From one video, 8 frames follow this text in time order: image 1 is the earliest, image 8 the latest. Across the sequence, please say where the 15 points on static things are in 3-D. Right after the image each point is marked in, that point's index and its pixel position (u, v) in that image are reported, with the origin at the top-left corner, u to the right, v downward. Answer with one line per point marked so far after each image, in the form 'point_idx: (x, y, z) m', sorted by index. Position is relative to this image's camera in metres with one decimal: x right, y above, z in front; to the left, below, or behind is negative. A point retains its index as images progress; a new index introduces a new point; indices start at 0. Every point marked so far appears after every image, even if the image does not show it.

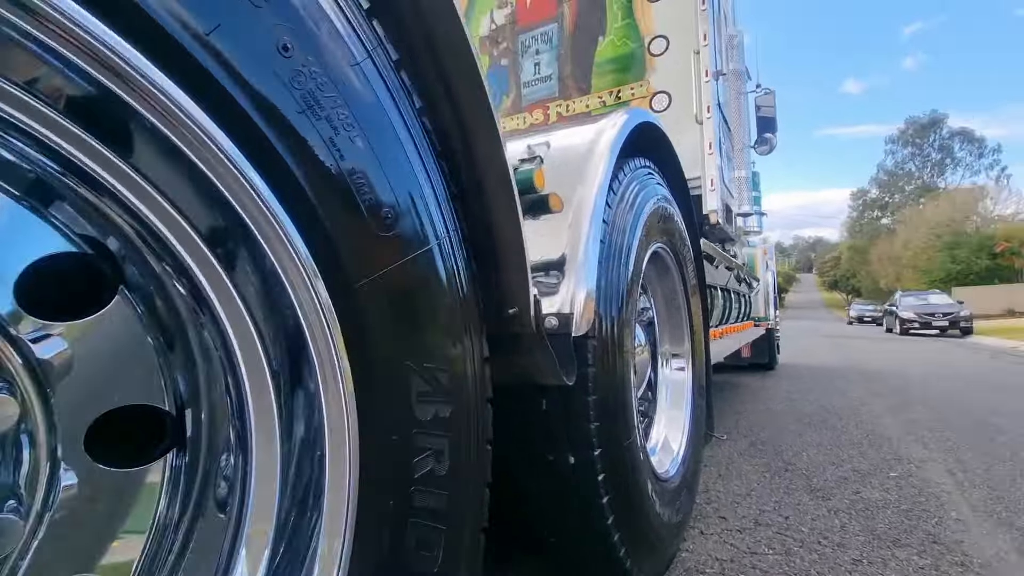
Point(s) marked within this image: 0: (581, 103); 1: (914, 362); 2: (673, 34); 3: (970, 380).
0: (+0.7, +1.7, +4.6) m
1: (+8.2, -1.6, +10.0) m
2: (+1.4, +2.2, +4.2) m
3: (+6.9, -1.5, +7.3) m
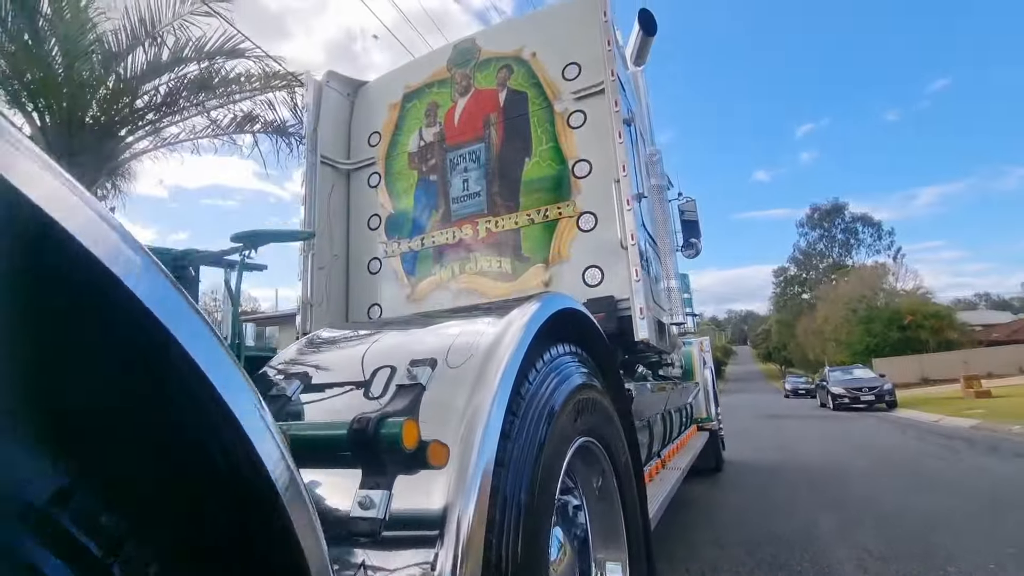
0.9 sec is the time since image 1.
0: (0.0, +0.6, +4.5) m
1: (+7.0, -3.3, +10.1) m
2: (+0.7, +1.2, +4.3) m
3: (+6.0, -2.8, +7.4) m
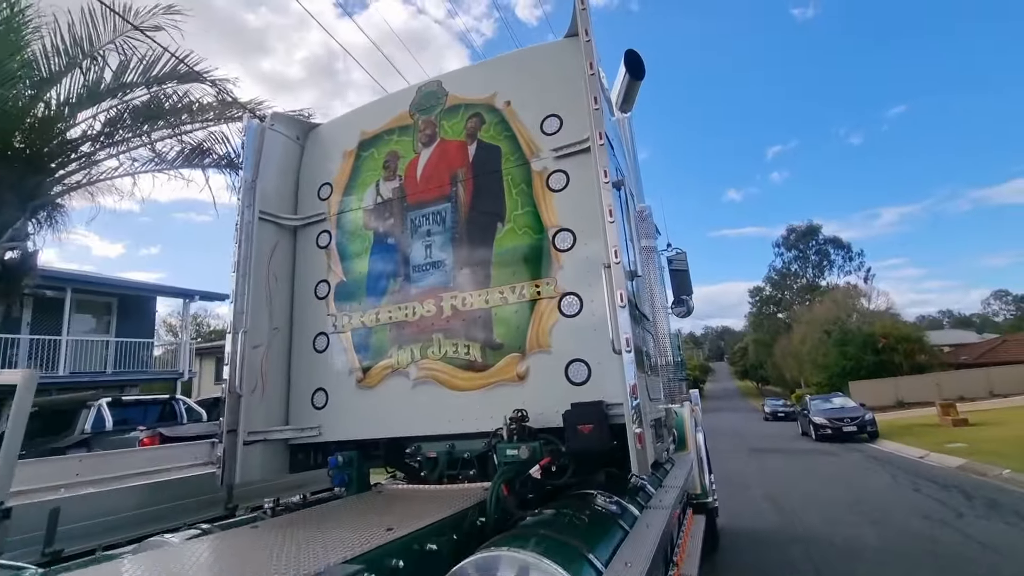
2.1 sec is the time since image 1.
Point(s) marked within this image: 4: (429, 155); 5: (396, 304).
0: (-0.2, -0.1, +3.8) m
1: (+6.5, -4.2, +9.6) m
2: (+0.5, +0.5, +3.7) m
3: (+5.6, -3.6, +6.9) m
4: (-0.7, +1.2, +4.3) m
5: (-1.0, -0.1, +4.1) m
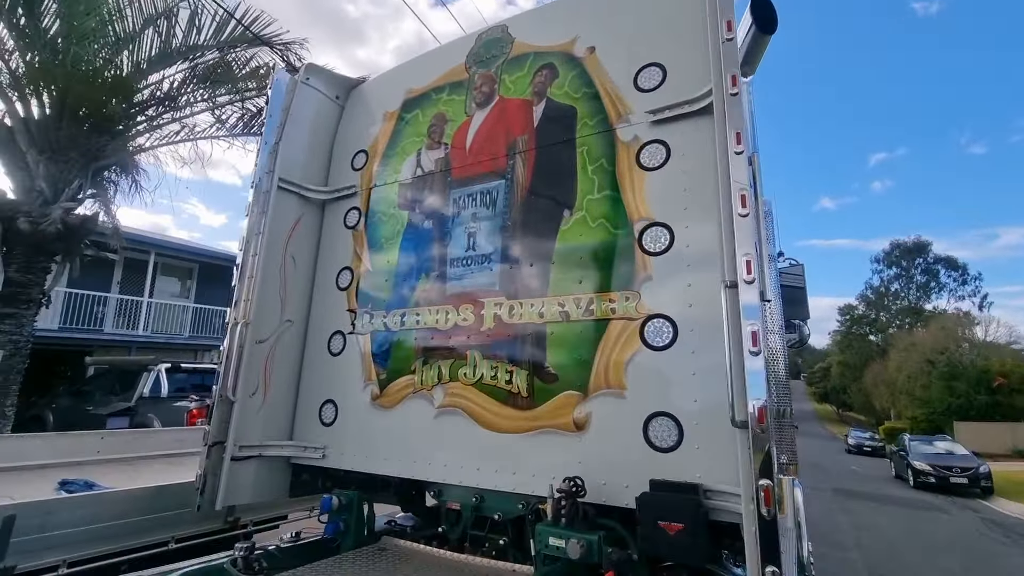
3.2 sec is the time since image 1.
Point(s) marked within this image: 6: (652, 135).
0: (+0.1, -0.1, +2.9) m
1: (+7.3, -4.8, +7.7) m
2: (+0.9, +0.4, +2.6) m
3: (+6.0, -4.1, +5.1) m
4: (-0.2, +1.2, +3.4) m
5: (-0.6, -0.1, +3.3) m
6: (+0.8, +0.9, +2.8) m
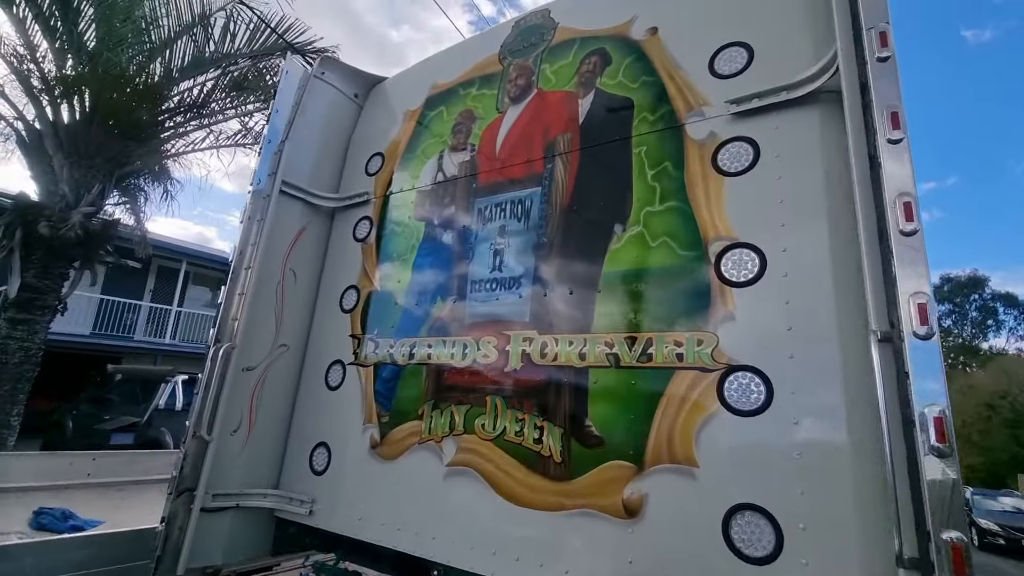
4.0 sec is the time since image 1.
0: (+0.3, -0.3, +2.2) m
1: (+7.5, -5.4, +6.5) m
2: (+1.0, +0.2, +1.9) m
3: (+6.2, -4.6, +4.0) m
4: (0.0, +1.0, +2.8) m
5: (-0.4, -0.3, +2.7) m
6: (+1.0, +0.7, +2.1) m
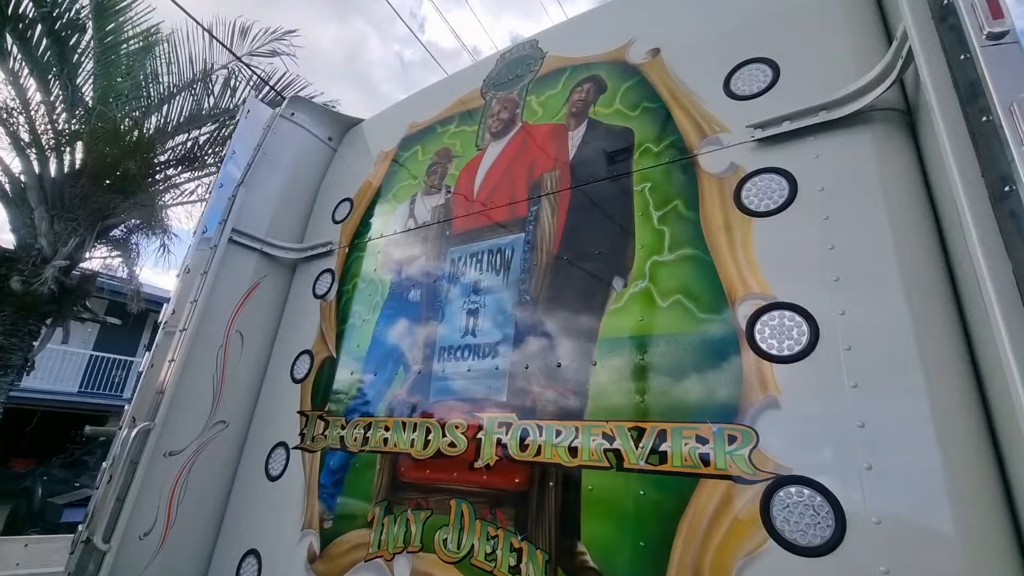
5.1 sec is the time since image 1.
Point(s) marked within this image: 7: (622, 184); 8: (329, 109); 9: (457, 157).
0: (+0.2, -0.5, +1.7) m
1: (+7.5, -6.1, +5.3) m
2: (+0.9, 0.0, +1.4) m
3: (+6.1, -5.0, +2.9) m
4: (-0.1, +0.7, +2.4) m
5: (-0.5, -0.6, +2.2) m
6: (+0.9, +0.4, +1.7) m
7: (+0.4, +0.4, +2.0) m
8: (-1.3, +1.3, +3.5) m
9: (-0.3, +0.7, +2.6) m
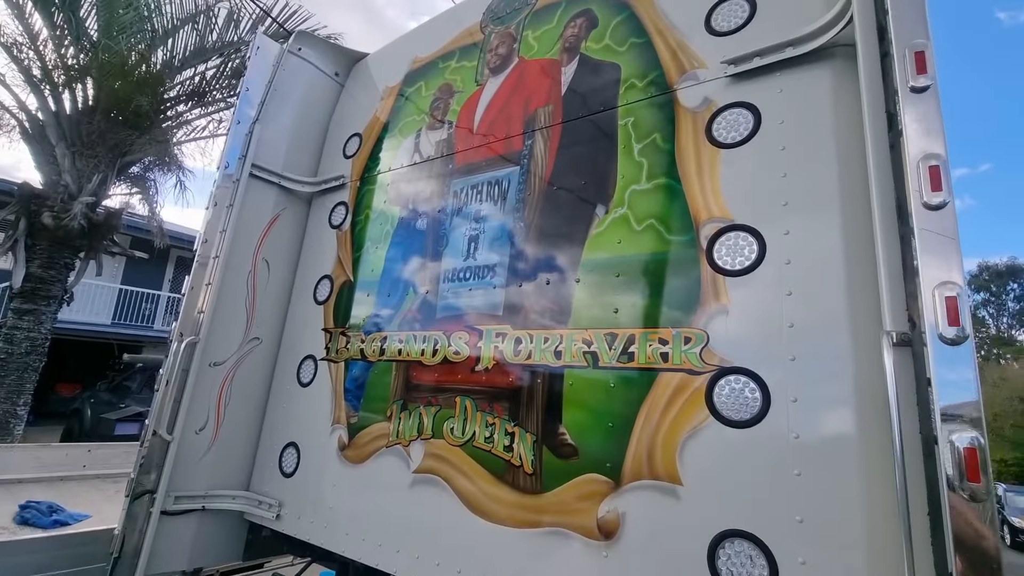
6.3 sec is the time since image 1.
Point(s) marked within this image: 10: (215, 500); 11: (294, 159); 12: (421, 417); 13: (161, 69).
0: (+0.1, -0.2, +2.0) m
1: (+7.5, -5.2, +6.1) m
2: (+0.9, +0.2, +1.6) m
3: (+6.1, -4.5, +3.6) m
4: (-0.1, +1.1, +2.6) m
5: (-0.5, -0.2, +2.5) m
6: (+0.8, +0.7, +1.9) m
7: (+0.4, +0.7, +2.1) m
8: (-1.3, +1.8, +3.5) m
9: (-0.3, +1.1, +2.8) m
10: (-1.7, -1.2, +2.7) m
11: (-1.5, +0.9, +3.3) m
12: (-0.4, -0.6, +2.3) m
13: (-5.2, +3.3, +7.3) m
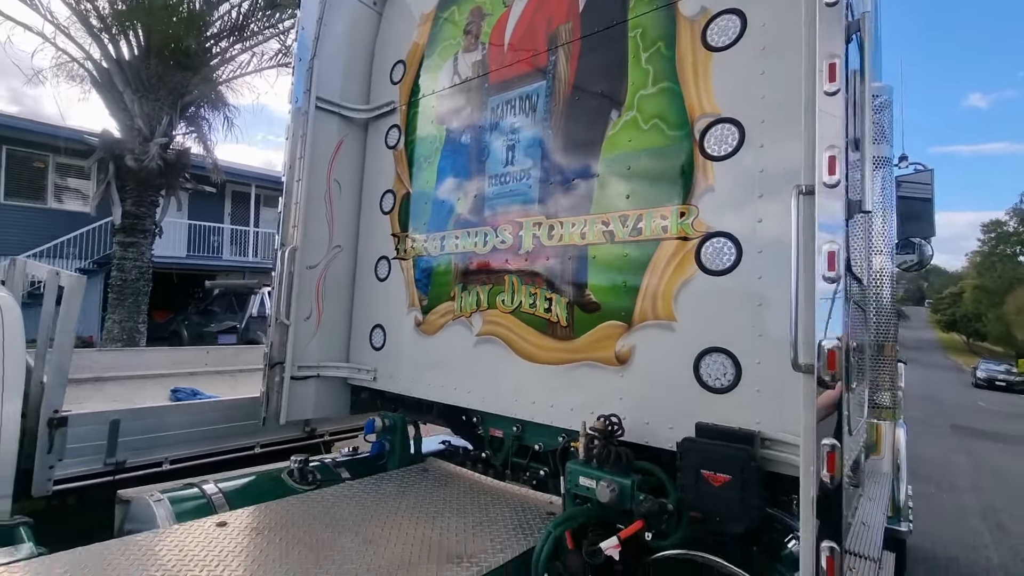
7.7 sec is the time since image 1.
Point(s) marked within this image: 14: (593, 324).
0: (+0.3, +0.3, +2.5) m
1: (+8.3, -3.6, +6.7) m
2: (+1.0, +0.7, +2.0) m
3: (+6.6, -3.3, +4.3) m
4: (+0.1, +1.7, +2.9) m
5: (-0.3, +0.4, +3.0) m
6: (+0.9, +1.3, +2.2) m
7: (+0.5, +1.3, +2.5) m
8: (-1.1, +2.5, +3.8) m
9: (-0.1, +1.7, +3.1) m
10: (-1.4, -0.6, +3.6) m
11: (-1.3, +1.5, +3.8) m
12: (-0.2, 0.0, +2.9) m
13: (-4.8, +4.4, +7.6) m
14: (+0.4, -0.2, +2.4) m
